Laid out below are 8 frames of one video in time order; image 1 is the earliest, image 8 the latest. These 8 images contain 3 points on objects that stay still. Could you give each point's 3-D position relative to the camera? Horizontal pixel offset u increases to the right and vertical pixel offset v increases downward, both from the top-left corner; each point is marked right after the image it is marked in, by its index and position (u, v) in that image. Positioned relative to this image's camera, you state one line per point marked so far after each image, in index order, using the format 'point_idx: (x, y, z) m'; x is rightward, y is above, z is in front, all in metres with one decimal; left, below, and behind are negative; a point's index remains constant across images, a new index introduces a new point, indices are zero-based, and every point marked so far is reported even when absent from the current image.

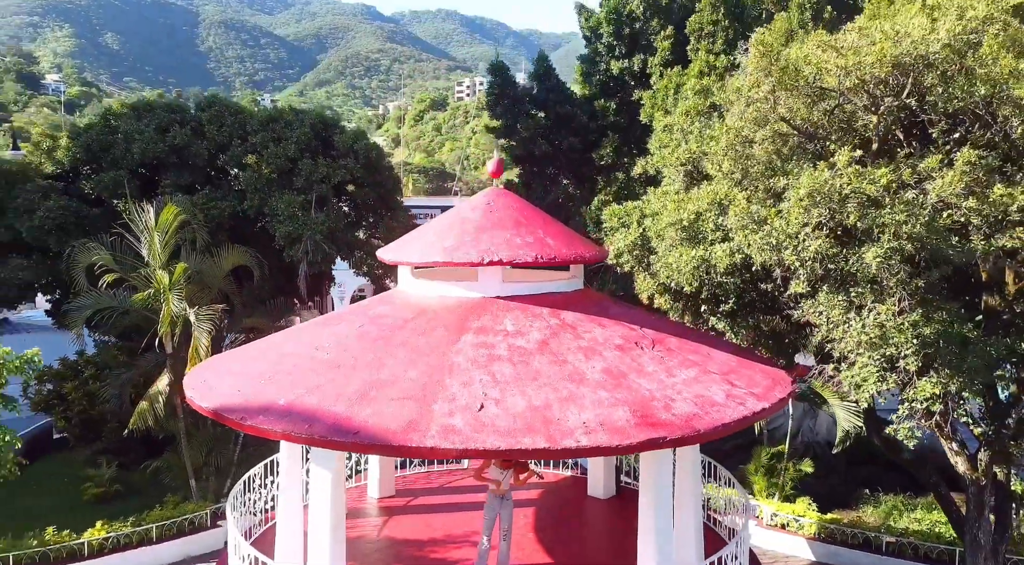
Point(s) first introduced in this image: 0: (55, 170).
0: (-7.6, +1.8, +14.2) m
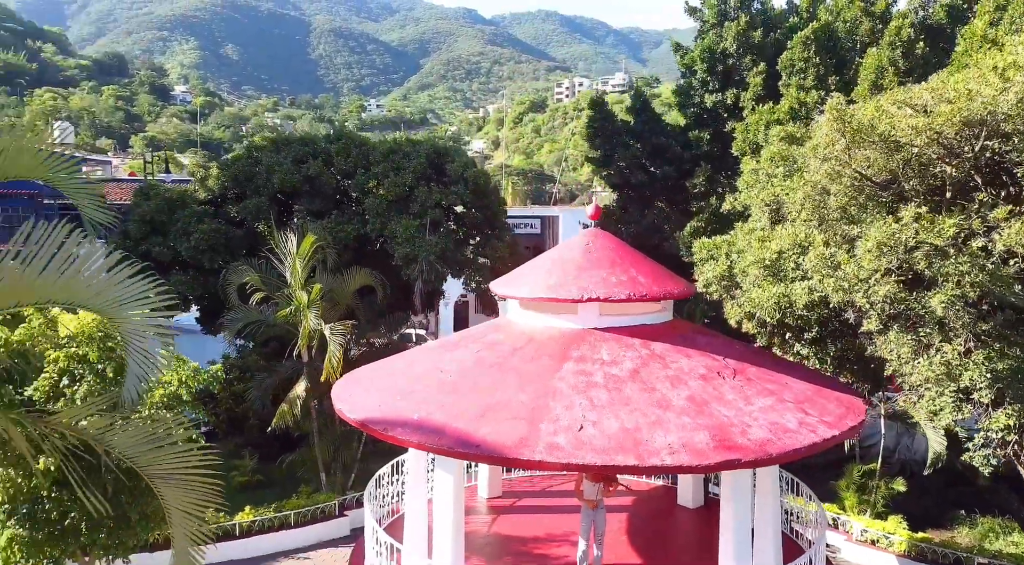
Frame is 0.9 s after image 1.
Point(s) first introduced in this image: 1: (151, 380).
0: (-5.8, +1.6, +16.1) m
1: (-1.9, -0.6, +5.1) m
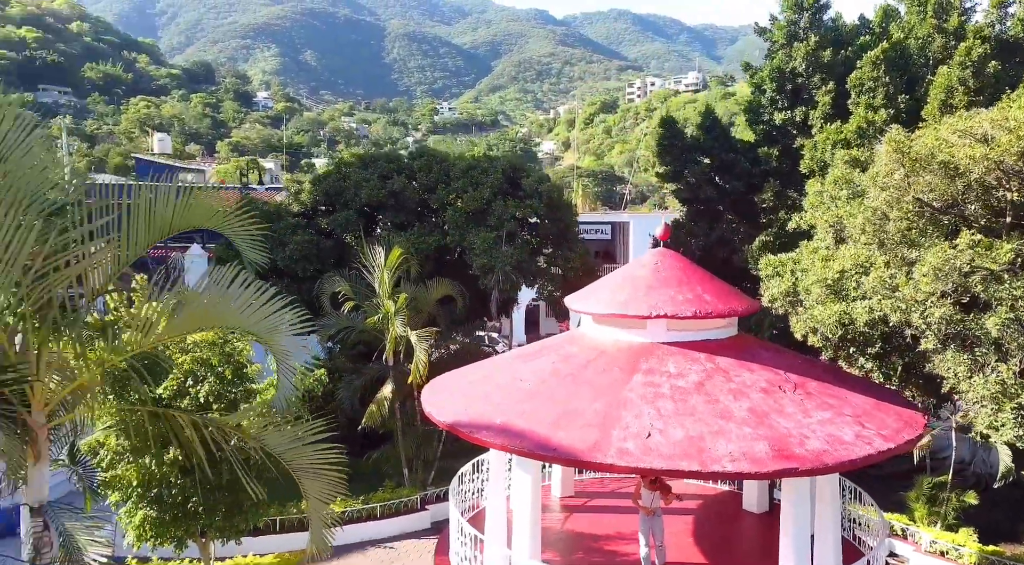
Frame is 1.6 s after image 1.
0: (-4.3, +1.5, +17.3) m
1: (-1.3, -0.8, +6.0) m
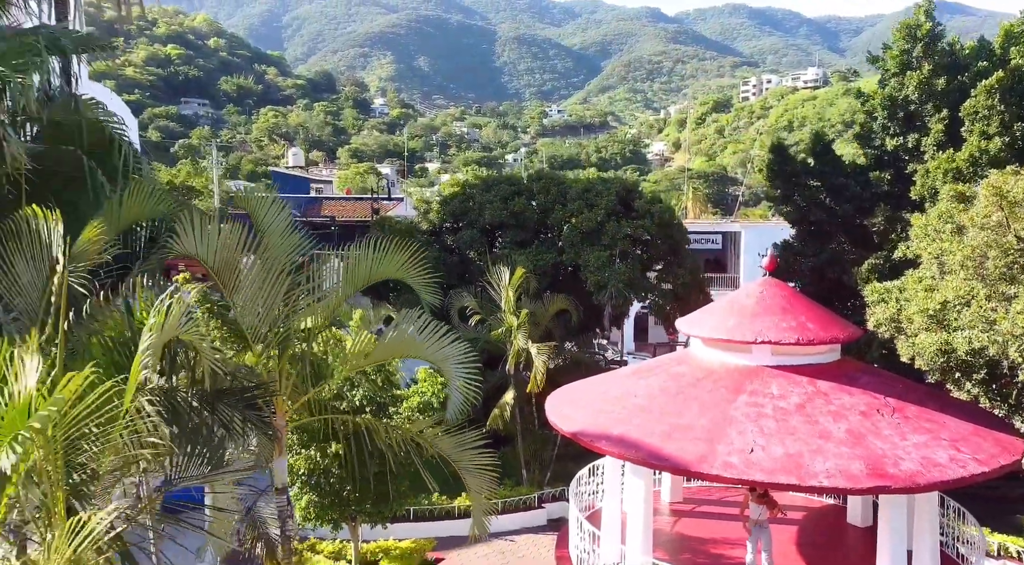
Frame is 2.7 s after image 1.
0: (-1.9, +1.2, +18.8) m
1: (-0.3, -1.1, +7.3) m
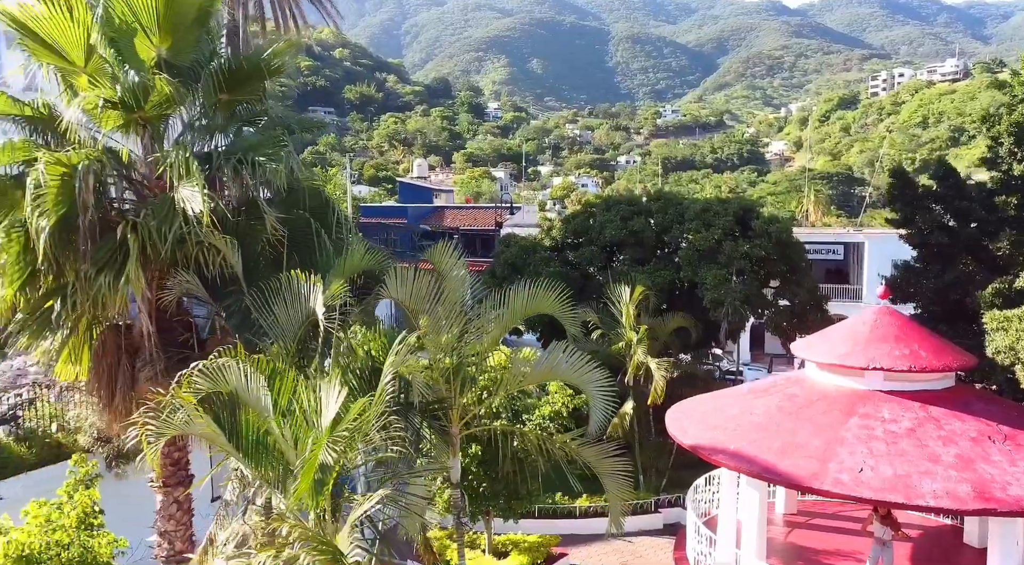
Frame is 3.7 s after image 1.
0: (+0.9, +0.9, +20.0) m
1: (+0.9, -1.4, +8.3) m
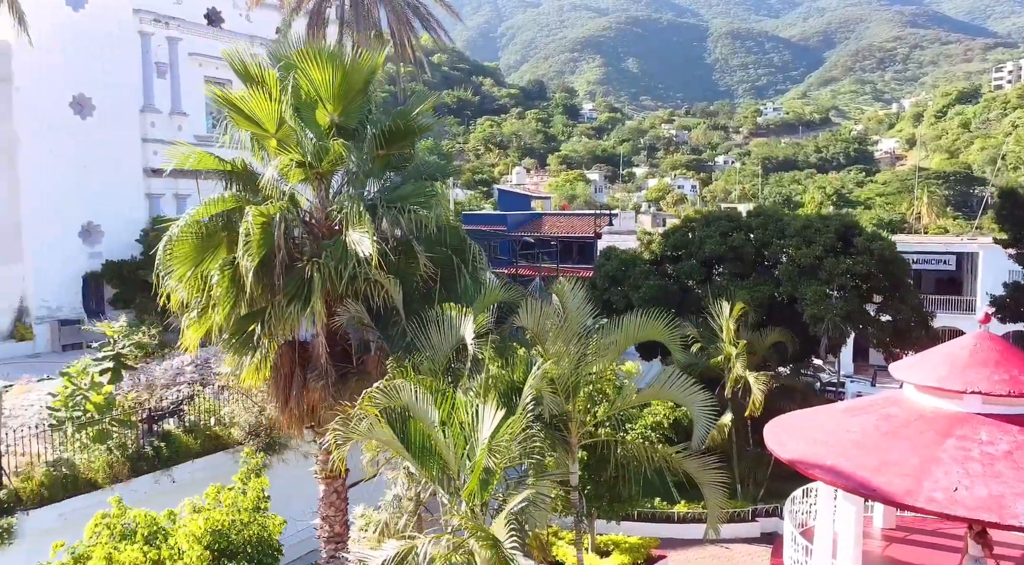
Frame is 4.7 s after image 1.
0: (+3.4, +0.6, +20.7) m
1: (+2.1, -1.6, +9.1) m
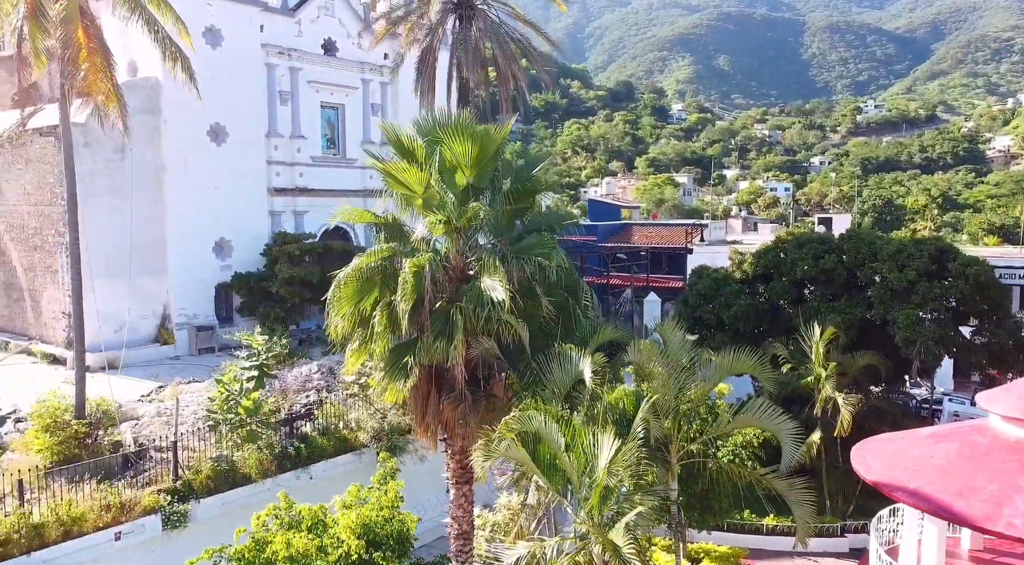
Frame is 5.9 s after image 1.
0: (+5.8, +0.1, +21.4) m
1: (+3.3, -2.0, +9.9) m
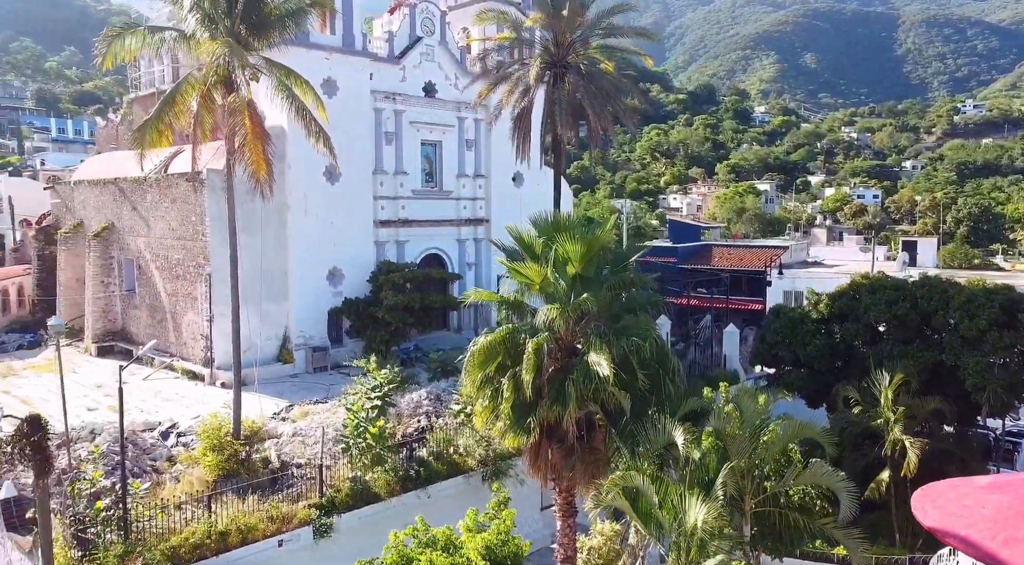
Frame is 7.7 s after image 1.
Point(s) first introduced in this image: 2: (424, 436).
0: (+8.2, -1.0, +22.6) m
1: (+4.6, -3.0, +11.4) m
2: (-1.5, -2.8, +15.6) m
